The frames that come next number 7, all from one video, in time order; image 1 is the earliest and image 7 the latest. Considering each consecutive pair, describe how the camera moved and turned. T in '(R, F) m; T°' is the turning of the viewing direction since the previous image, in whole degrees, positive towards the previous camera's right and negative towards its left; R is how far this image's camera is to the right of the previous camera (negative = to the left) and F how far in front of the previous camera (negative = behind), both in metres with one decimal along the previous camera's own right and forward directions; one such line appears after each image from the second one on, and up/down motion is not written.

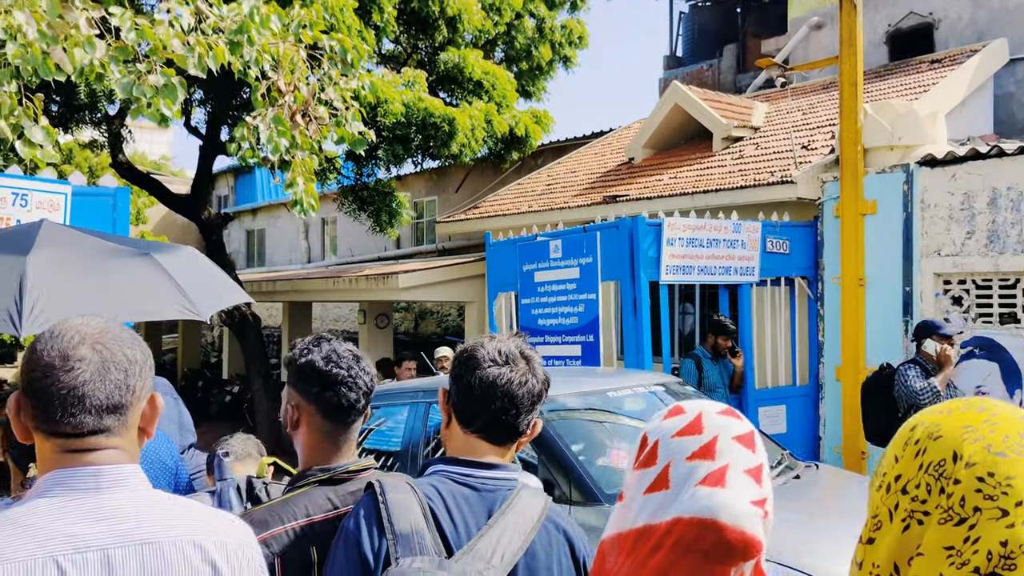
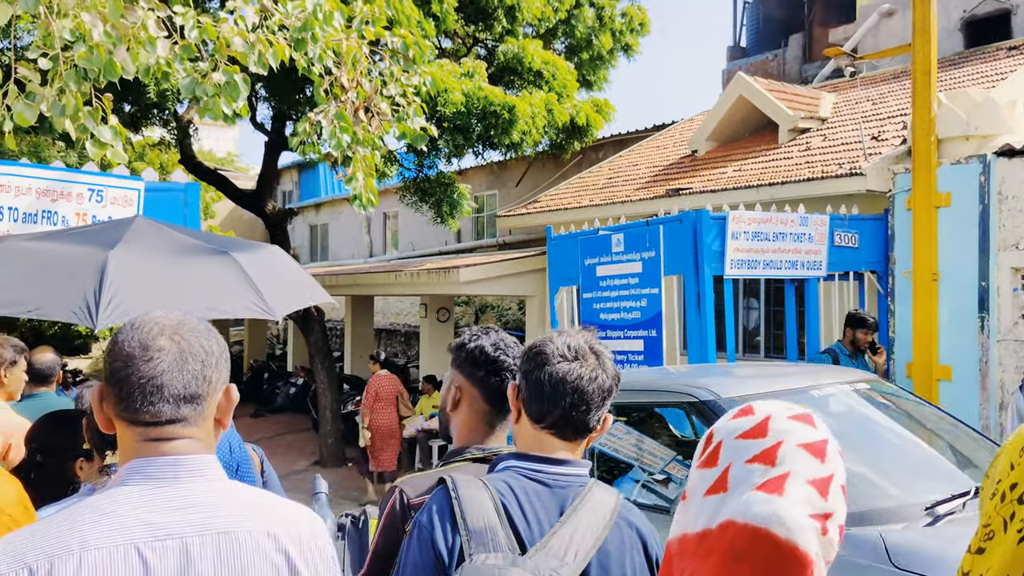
(0.0, 0.0) m; -4°
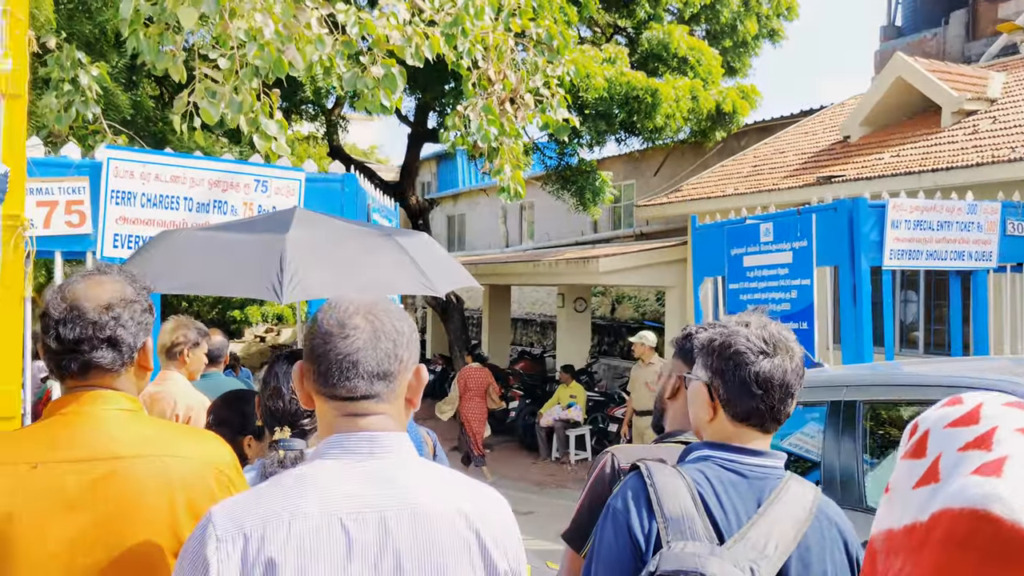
(-0.1, 0.0) m; -8°
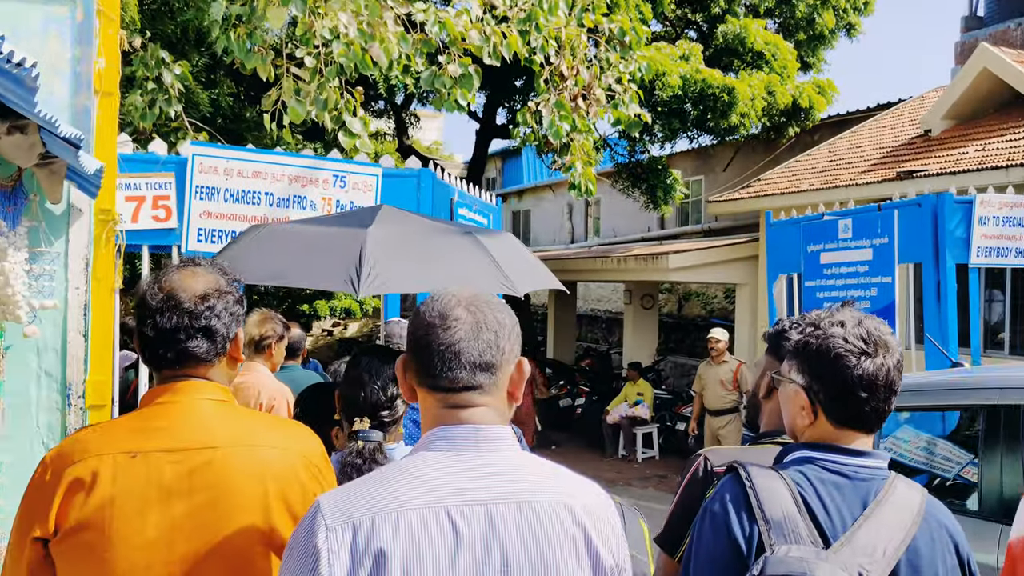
(-0.1, 0.0) m; -4°
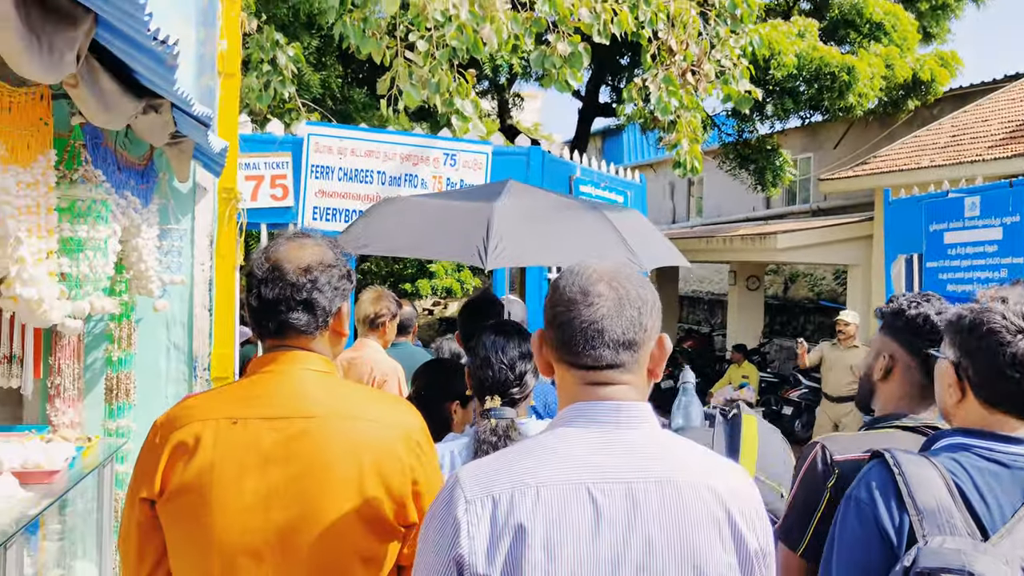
(-0.1, 0.0) m; -6°
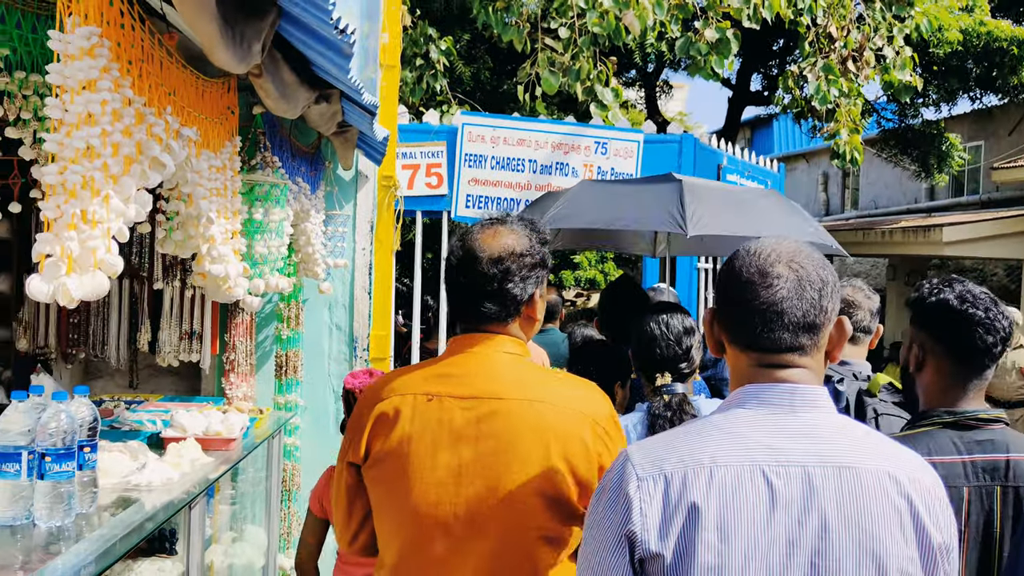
(-0.1, 0.0) m; -9°
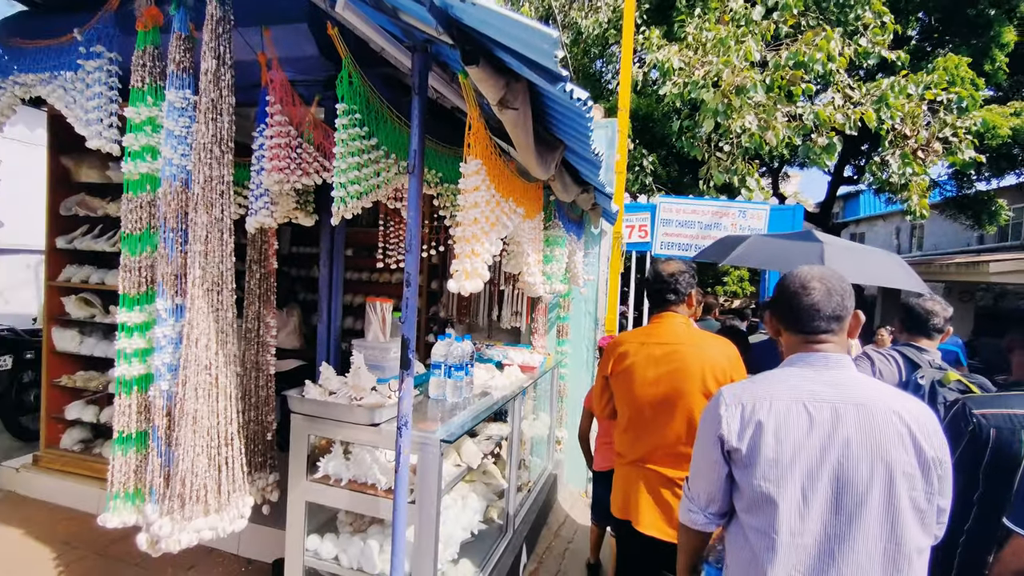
(0.0, -3.0) m; -11°
